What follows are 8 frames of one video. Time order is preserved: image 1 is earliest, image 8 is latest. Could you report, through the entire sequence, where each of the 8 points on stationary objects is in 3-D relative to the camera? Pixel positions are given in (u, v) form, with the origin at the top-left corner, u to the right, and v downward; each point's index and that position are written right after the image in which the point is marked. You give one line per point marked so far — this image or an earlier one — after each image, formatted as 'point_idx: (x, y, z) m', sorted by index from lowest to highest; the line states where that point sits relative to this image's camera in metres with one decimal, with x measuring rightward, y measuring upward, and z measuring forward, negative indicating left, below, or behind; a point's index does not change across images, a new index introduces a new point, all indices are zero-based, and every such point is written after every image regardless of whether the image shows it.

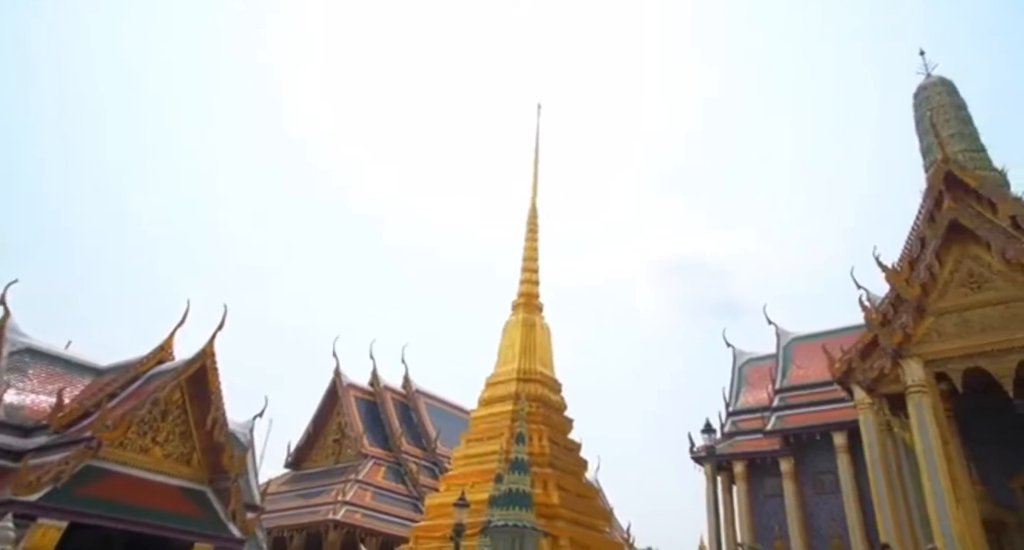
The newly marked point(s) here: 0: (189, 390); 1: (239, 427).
0: (-4.3, -1.5, +9.0) m
1: (-7.8, -4.4, +19.4) m
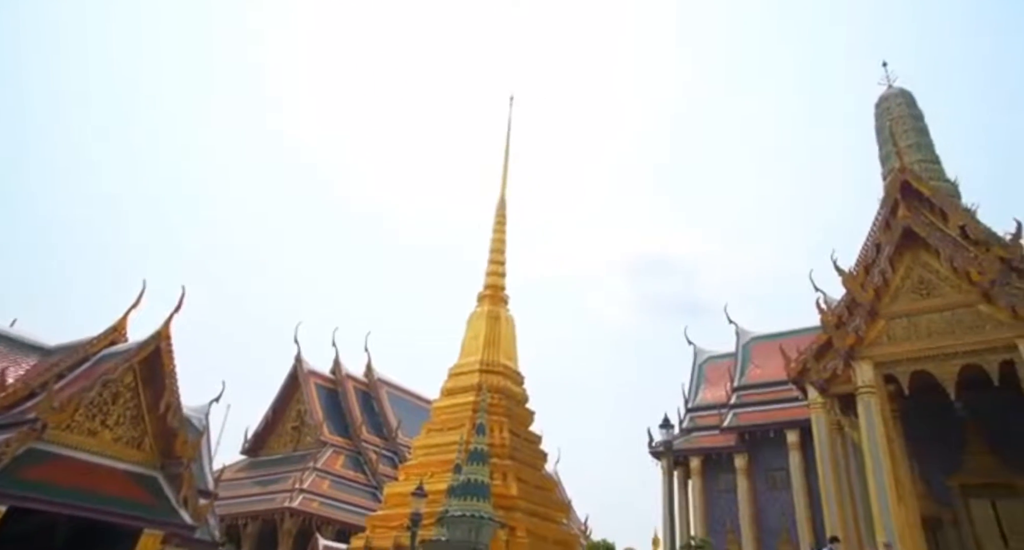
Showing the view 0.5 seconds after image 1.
0: (-4.9, -1.3, +8.9) m
1: (-9.1, -3.9, +19.2) m
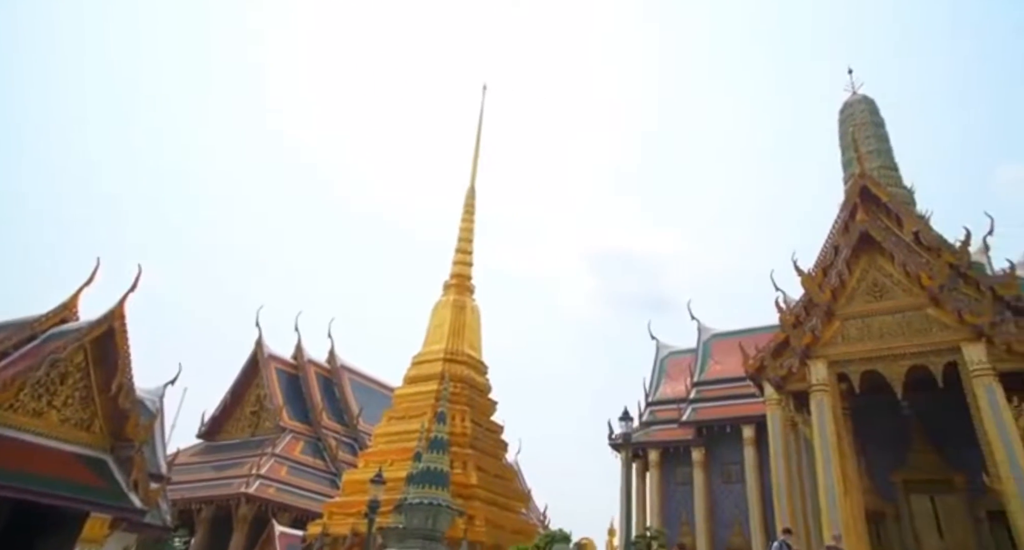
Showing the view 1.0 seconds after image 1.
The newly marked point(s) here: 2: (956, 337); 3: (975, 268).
0: (-5.5, -1.0, +8.8) m
1: (-10.3, -3.4, +18.8) m
2: (+6.8, -0.9, +9.8) m
3: (+7.5, +0.1, +10.5) m
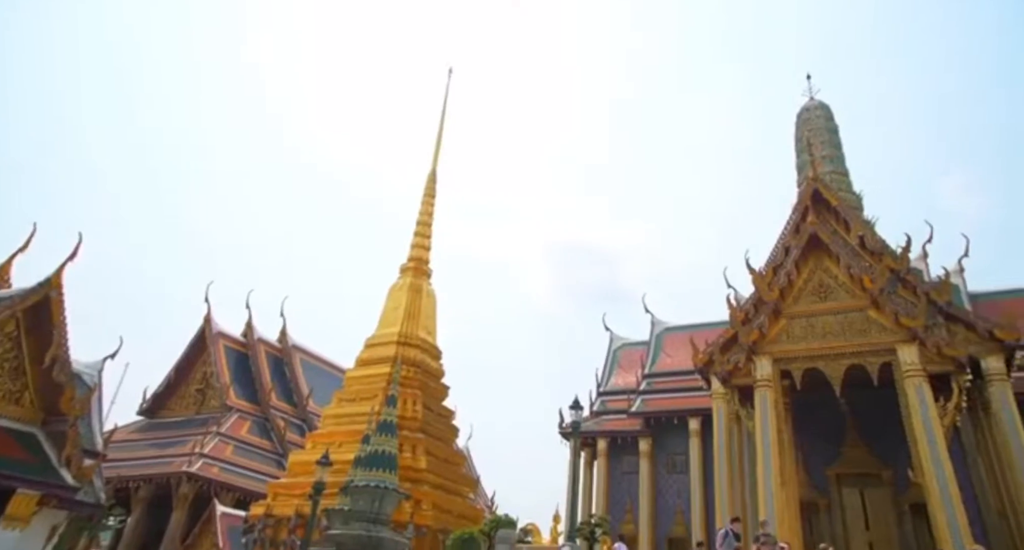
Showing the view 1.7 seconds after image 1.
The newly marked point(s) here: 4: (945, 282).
0: (-6.3, -0.6, +8.4) m
1: (-11.8, -2.5, +18.1) m
2: (+5.9, -1.0, +10.2) m
3: (+6.7, 0.0, +10.9) m
4: (+7.0, -0.1, +10.7) m
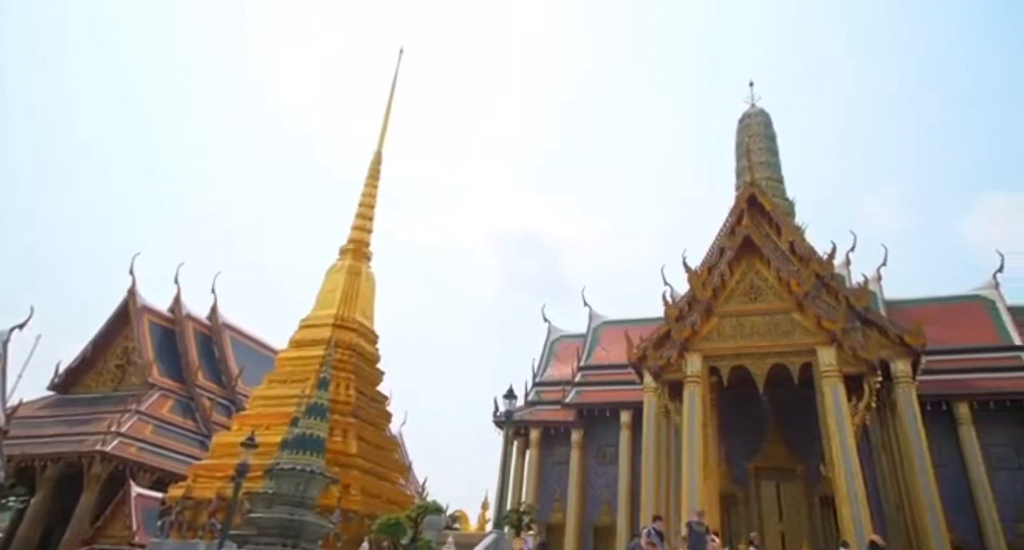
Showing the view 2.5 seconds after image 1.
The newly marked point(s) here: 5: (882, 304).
0: (-7.3, -0.1, +7.5) m
1: (-13.7, -1.5, +16.8) m
2: (+4.7, -1.0, +10.4) m
3: (+5.4, -0.1, +11.2) m
4: (+5.8, -0.2, +11.0) m
5: (+9.3, -0.7, +16.9) m
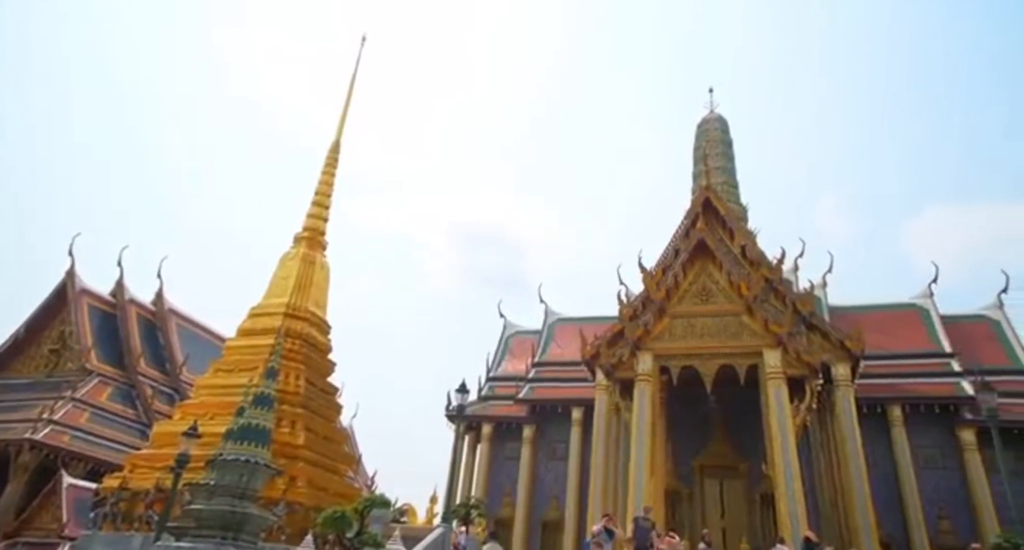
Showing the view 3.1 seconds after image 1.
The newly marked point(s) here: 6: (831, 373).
0: (-7.9, +0.2, +6.7) m
1: (-14.9, -0.9, +15.6) m
2: (+3.8, -1.0, +10.4) m
3: (+4.6, -0.1, +11.2) m
4: (+4.9, -0.3, +11.1) m
5: (+8.1, -0.9, +17.2) m
6: (+5.1, -1.6, +10.8) m
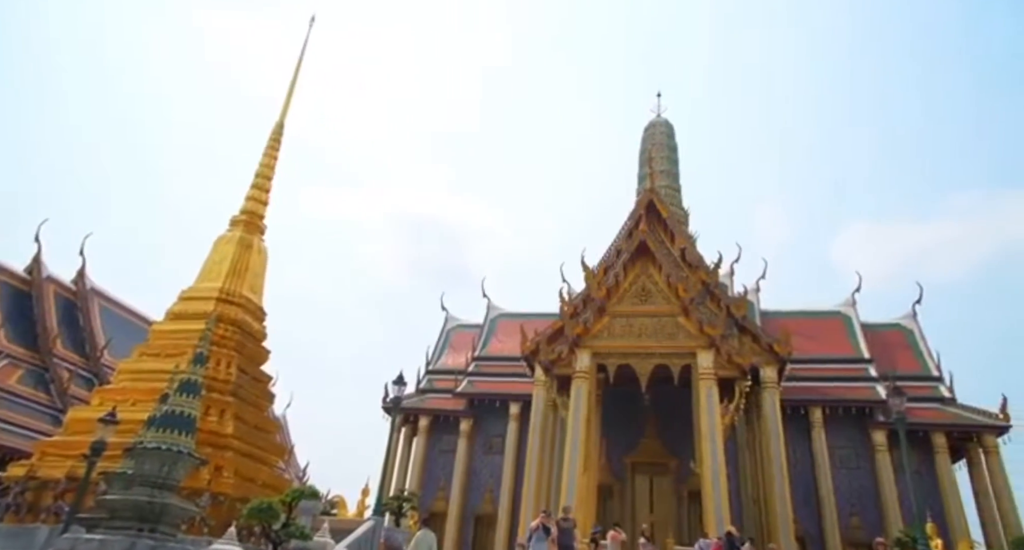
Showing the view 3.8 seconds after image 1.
0: (-8.6, +0.6, +5.5) m
1: (-16.4, -0.1, +13.8) m
2: (+2.7, -1.1, +10.2) m
3: (+3.4, -0.2, +11.1) m
4: (+3.8, -0.4, +10.9) m
5: (+6.3, -1.0, +17.3) m
6: (+4.0, -1.7, +10.7) m
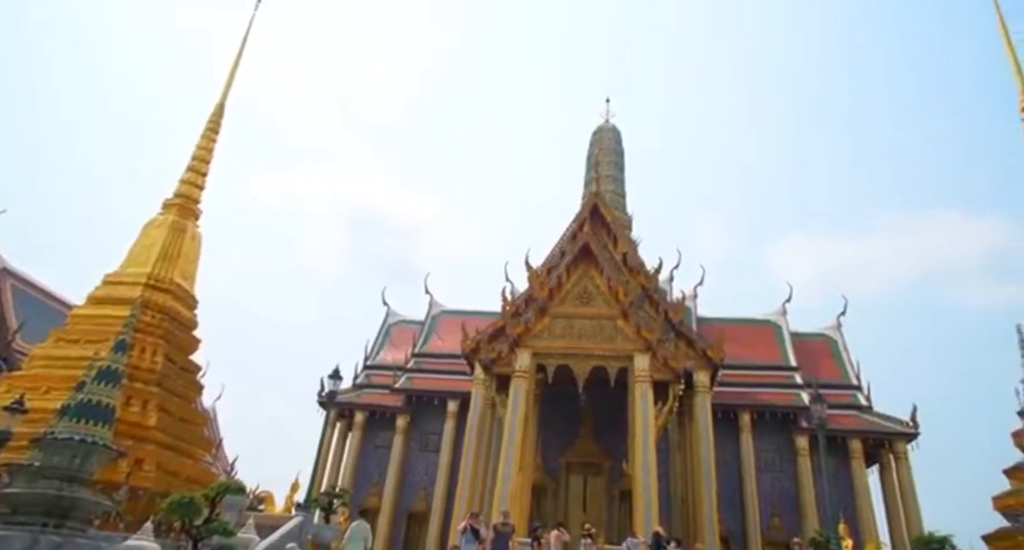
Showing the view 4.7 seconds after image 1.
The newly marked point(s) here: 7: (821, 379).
0: (-9.1, +1.1, +3.9) m
1: (-17.6, +0.7, +11.5) m
2: (+1.7, -1.0, +9.5) m
3: (+2.3, -0.2, +10.5) m
4: (+2.7, -0.3, +10.4) m
5: (+4.7, -1.1, +16.9) m
6: (+2.8, -1.7, +10.2) m
7: (+7.3, -2.4, +15.2) m
